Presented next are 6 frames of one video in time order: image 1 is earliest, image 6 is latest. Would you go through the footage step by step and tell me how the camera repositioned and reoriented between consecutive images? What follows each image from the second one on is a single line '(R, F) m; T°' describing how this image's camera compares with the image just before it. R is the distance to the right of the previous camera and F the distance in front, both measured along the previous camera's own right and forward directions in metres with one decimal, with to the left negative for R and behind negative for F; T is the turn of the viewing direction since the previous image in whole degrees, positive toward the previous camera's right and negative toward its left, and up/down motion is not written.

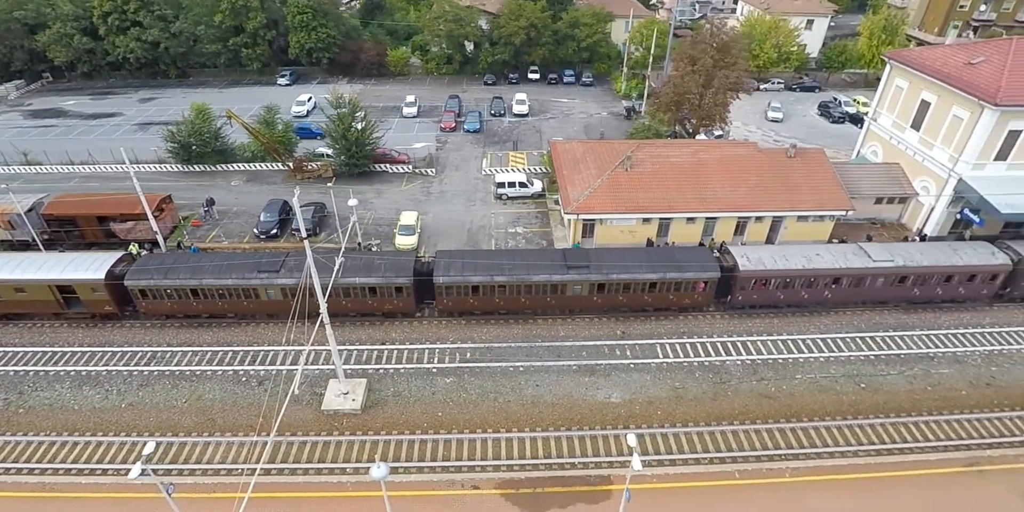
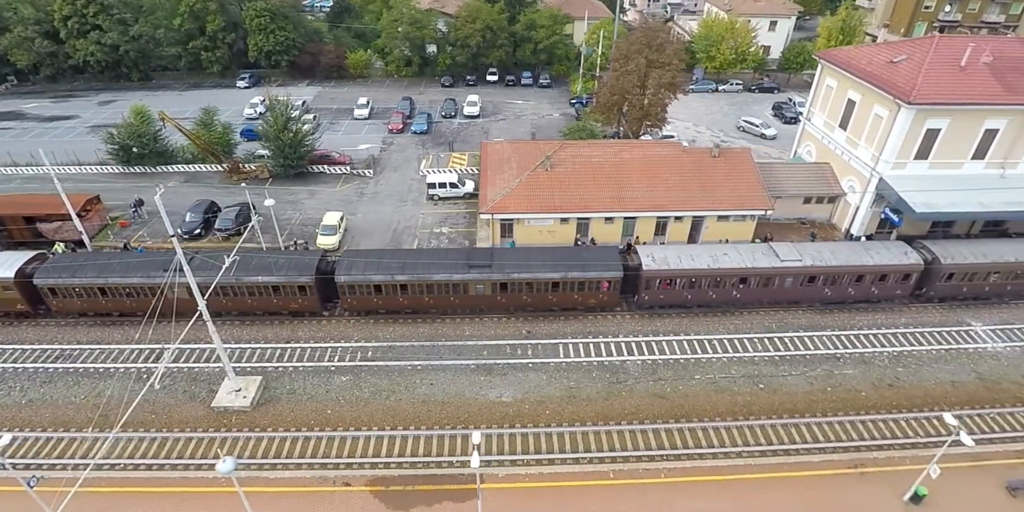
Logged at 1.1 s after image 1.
(+4.5, 0.0) m; -1°
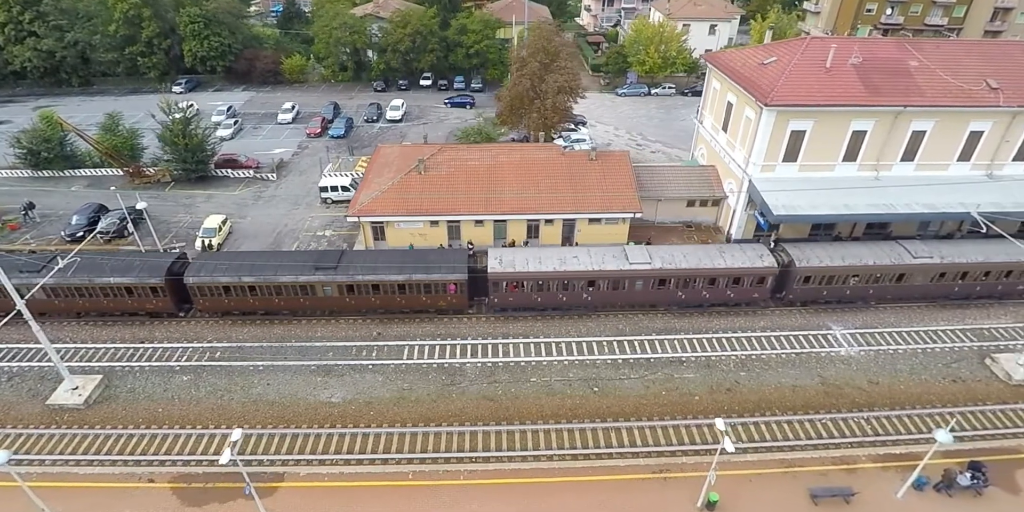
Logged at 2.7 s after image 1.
(+7.0, 0.0) m; -1°
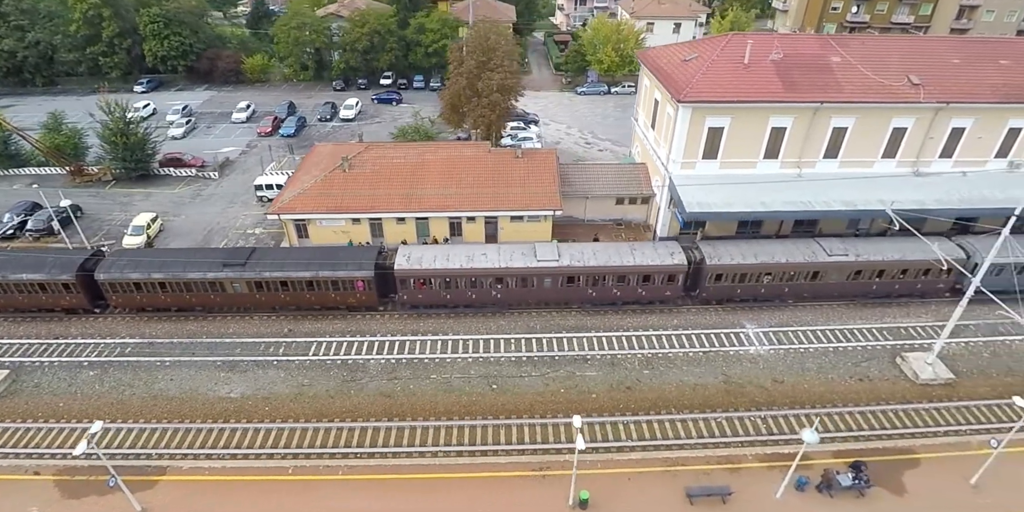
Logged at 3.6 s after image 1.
(+4.2, +0.1) m; -1°
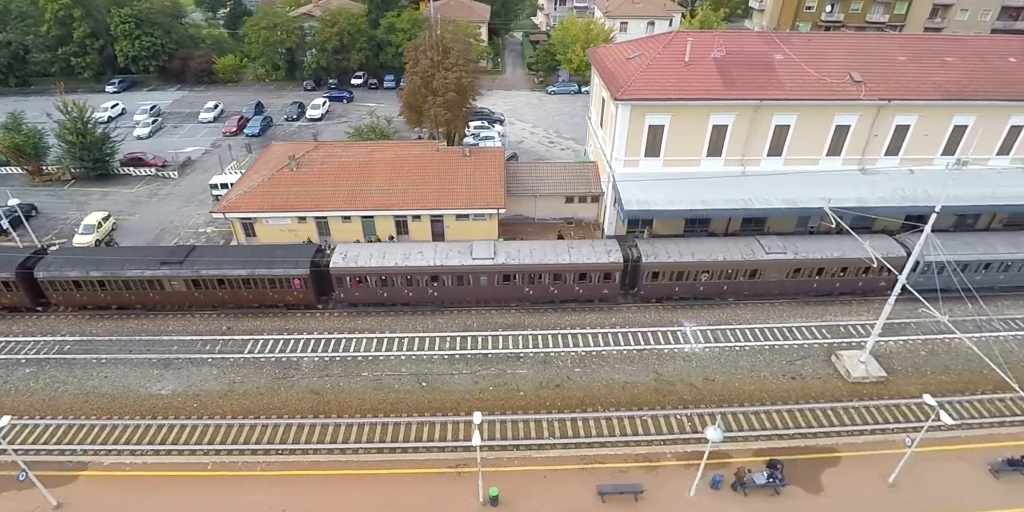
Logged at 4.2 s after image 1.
(+2.9, 0.0) m; 0°
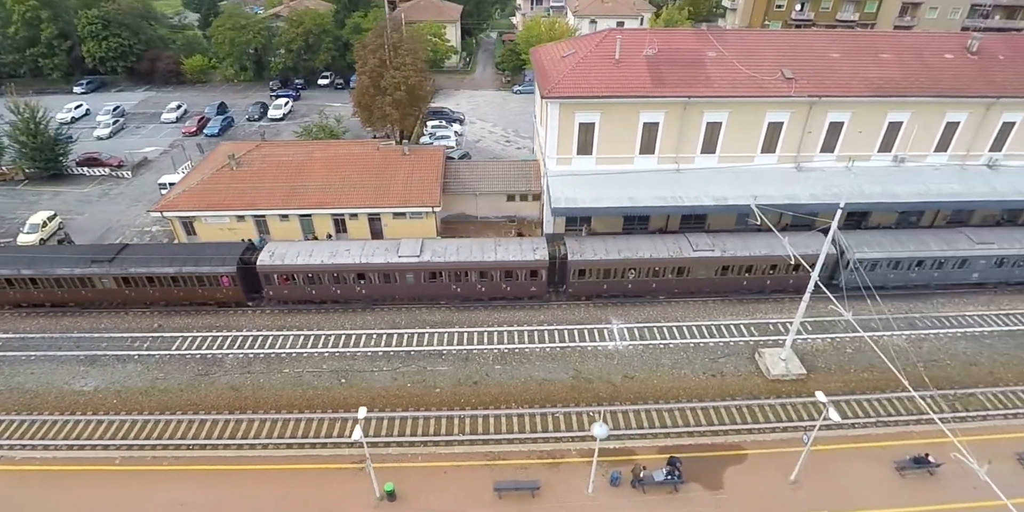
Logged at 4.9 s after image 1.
(+3.4, 0.0) m; 0°
